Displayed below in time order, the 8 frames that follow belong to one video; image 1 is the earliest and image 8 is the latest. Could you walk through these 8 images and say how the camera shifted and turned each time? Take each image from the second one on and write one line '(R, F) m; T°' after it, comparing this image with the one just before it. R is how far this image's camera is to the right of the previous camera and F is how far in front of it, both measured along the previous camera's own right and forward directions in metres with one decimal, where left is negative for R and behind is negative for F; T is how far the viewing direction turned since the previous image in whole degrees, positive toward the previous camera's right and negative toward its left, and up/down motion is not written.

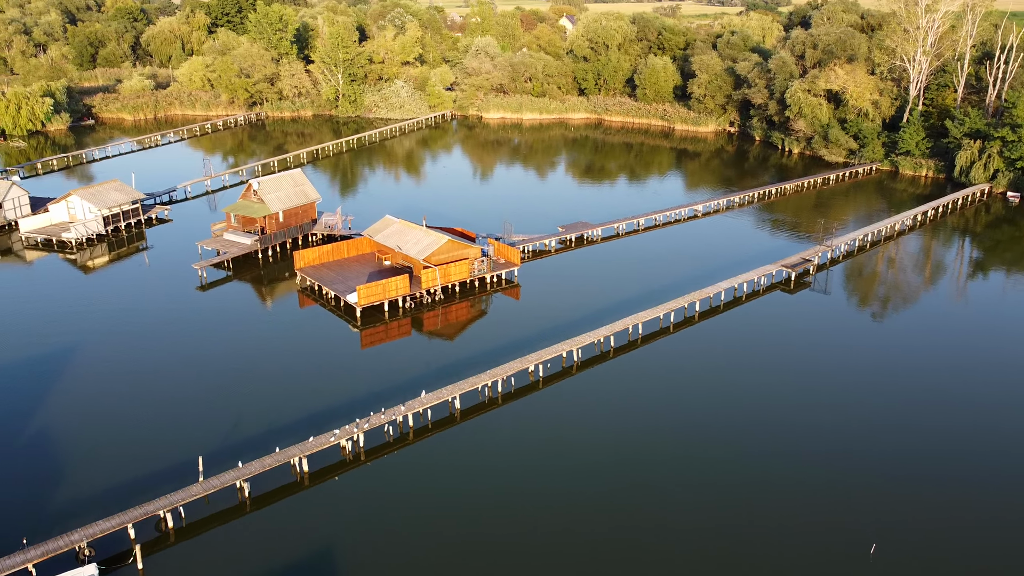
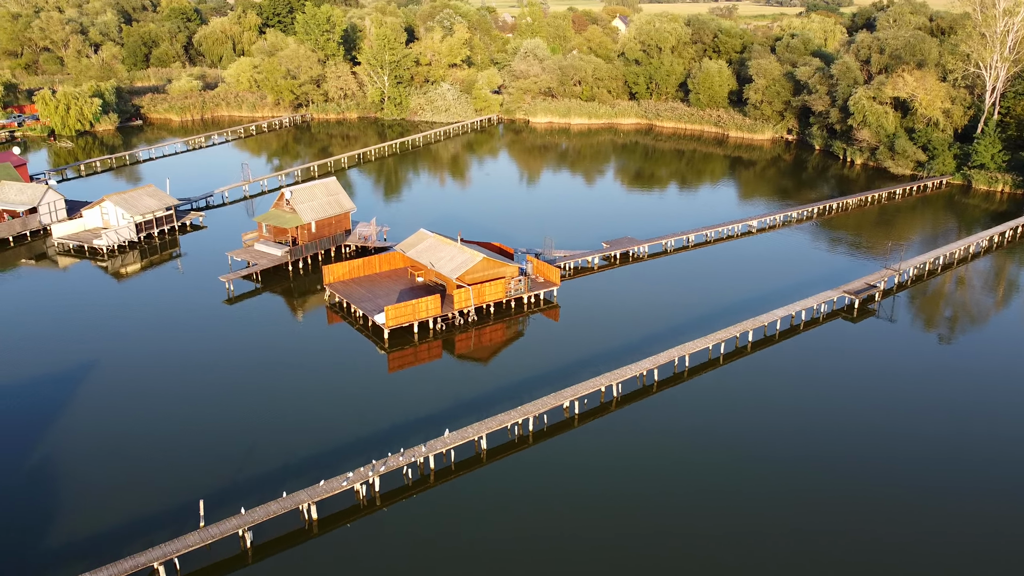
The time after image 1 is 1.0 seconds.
(+0.4, +2.1) m; -3°
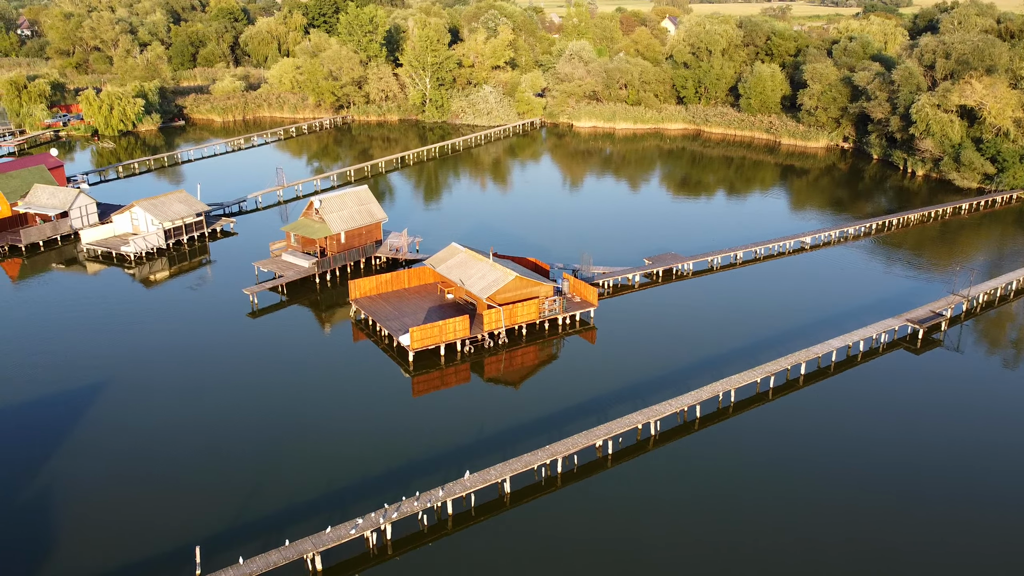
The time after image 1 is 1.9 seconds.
(+0.3, +1.9) m; -3°
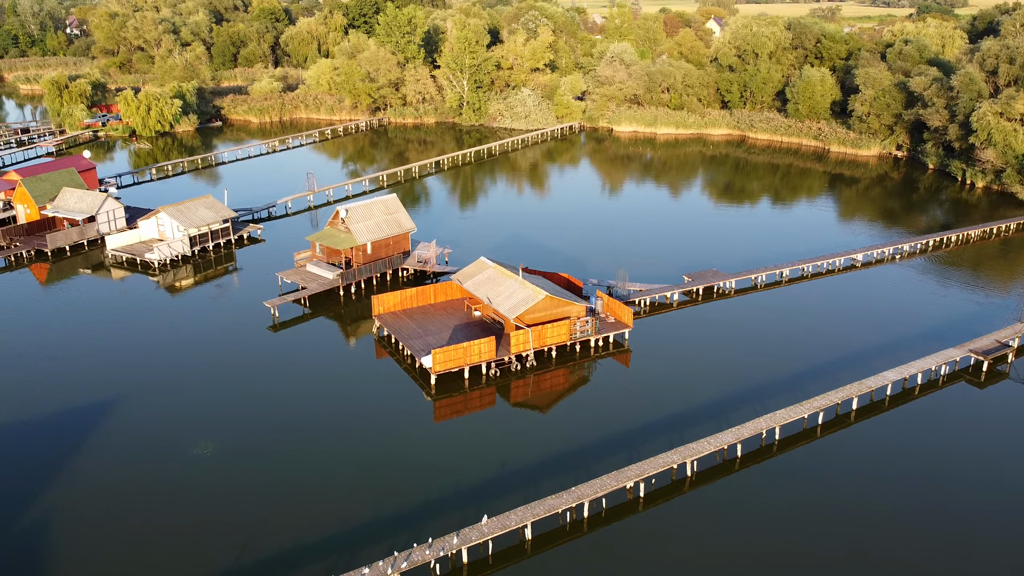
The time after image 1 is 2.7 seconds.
(+0.3, +1.7) m; -3°
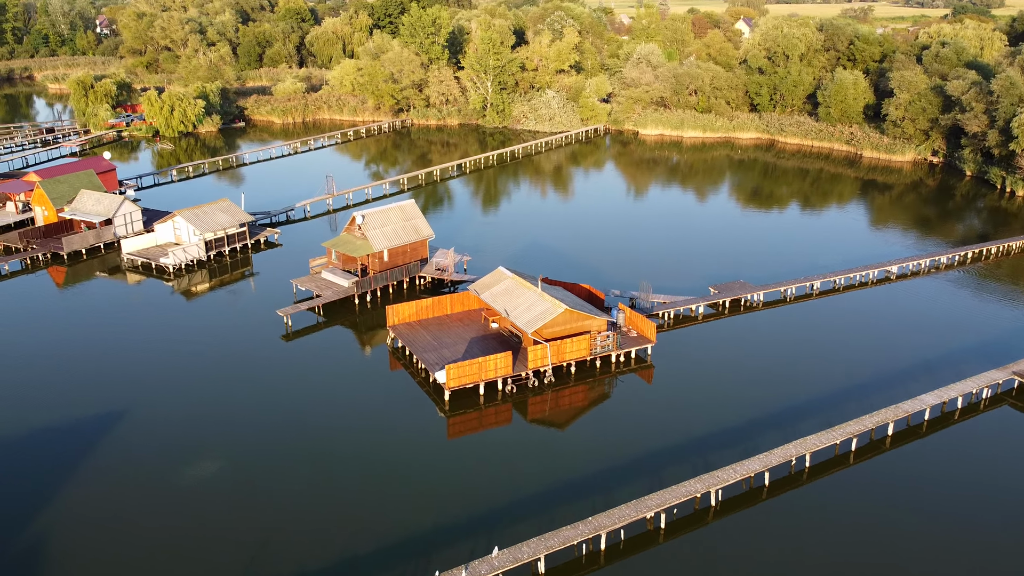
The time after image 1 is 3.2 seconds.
(+0.2, +1.1) m; -2°
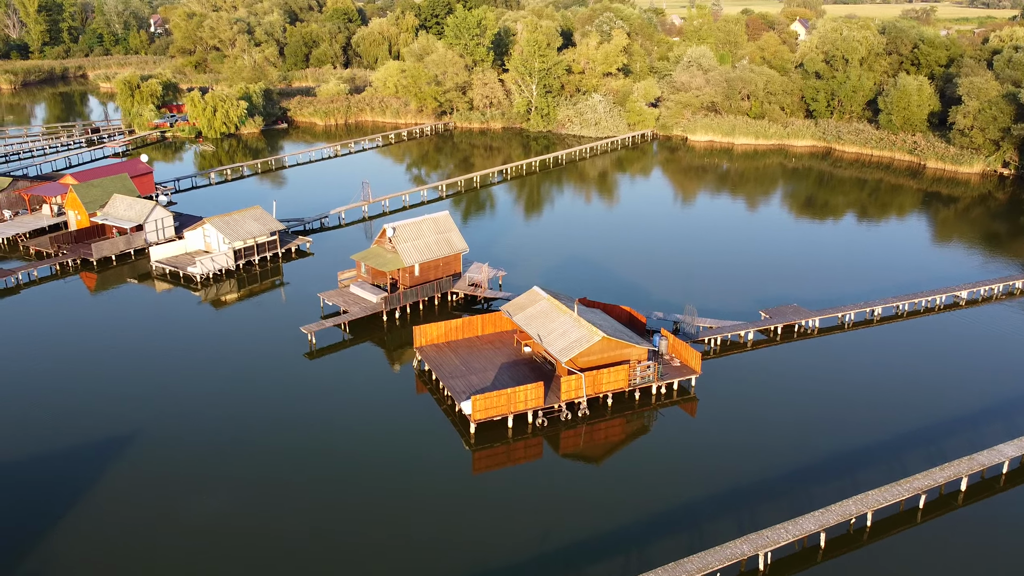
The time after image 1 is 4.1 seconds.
(+0.3, +1.9) m; -3°
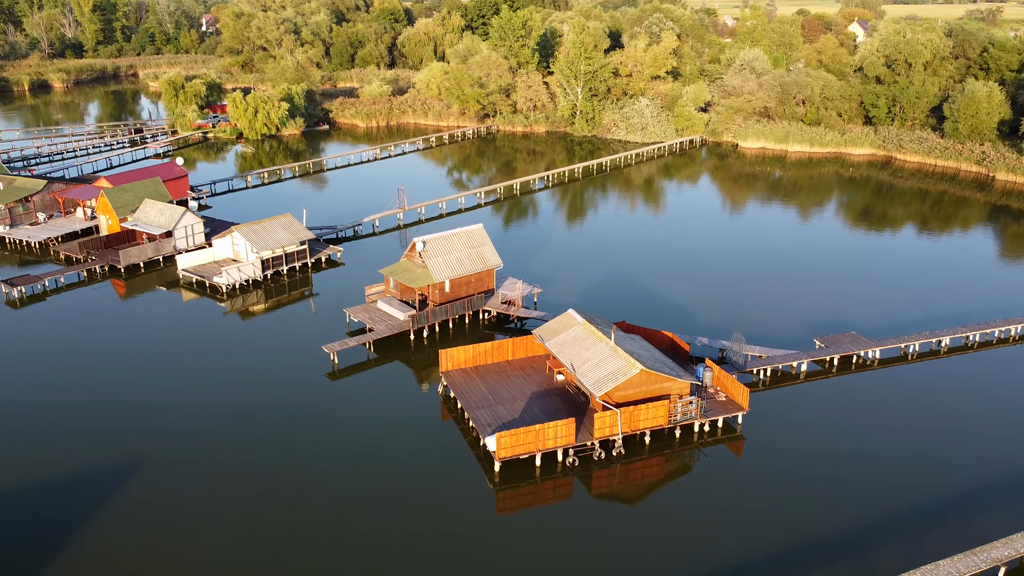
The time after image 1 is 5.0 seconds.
(+0.4, +1.9) m; -3°
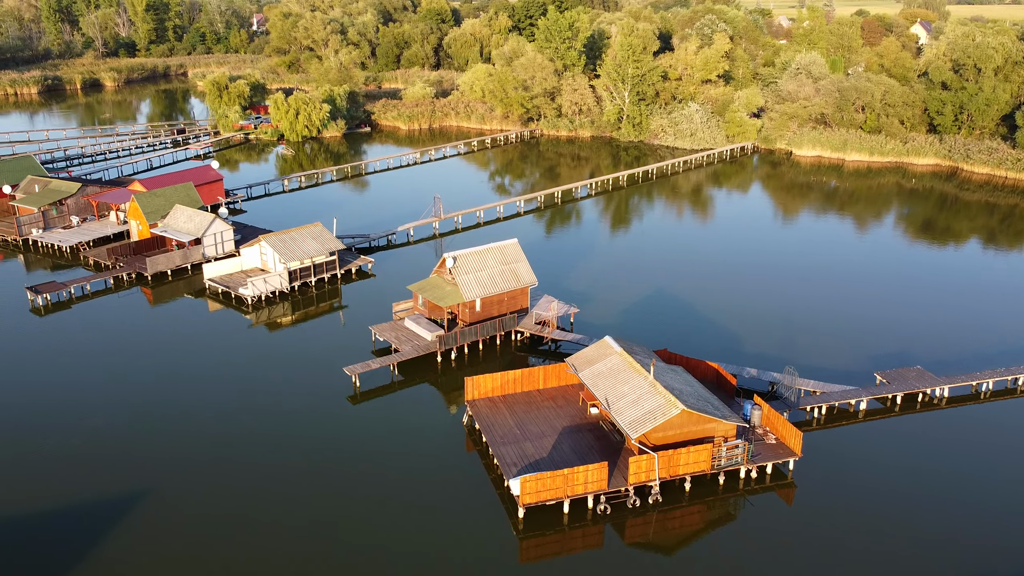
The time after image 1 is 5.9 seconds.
(+0.4, +1.9) m; -3°
